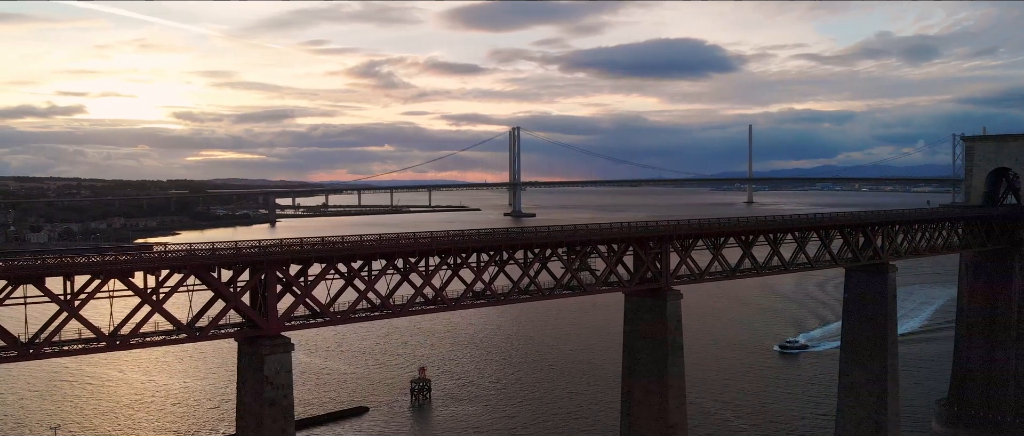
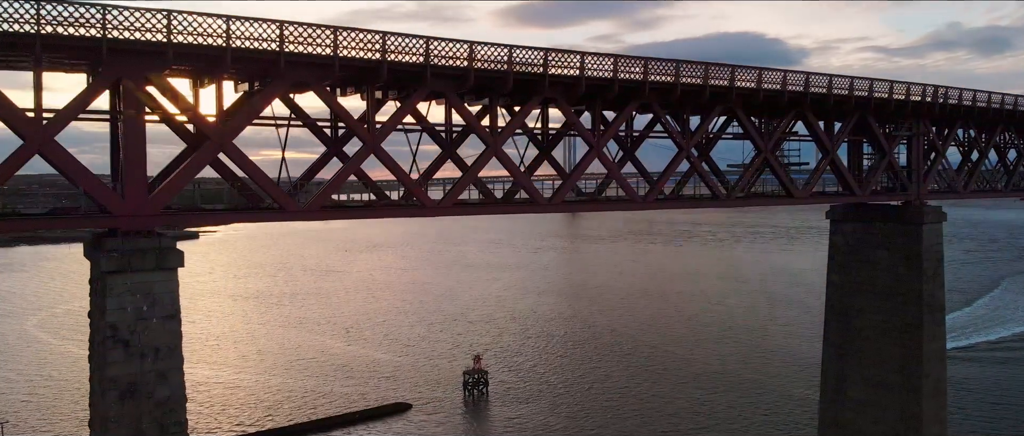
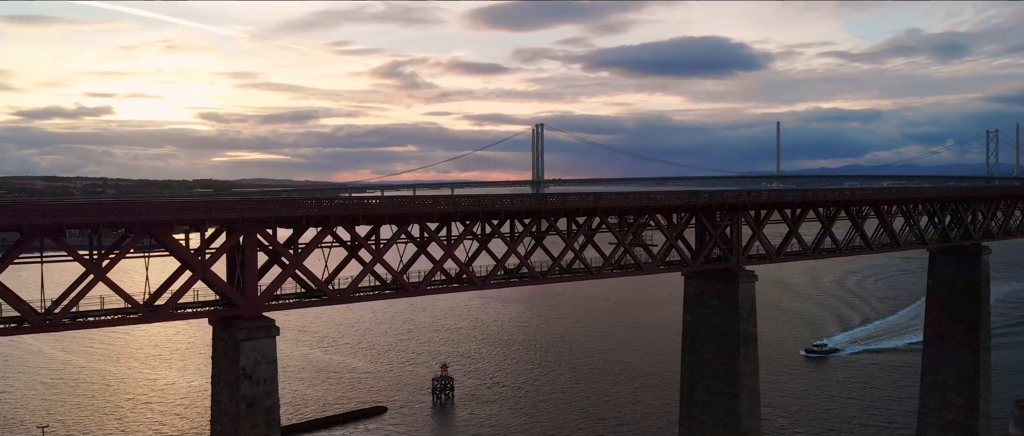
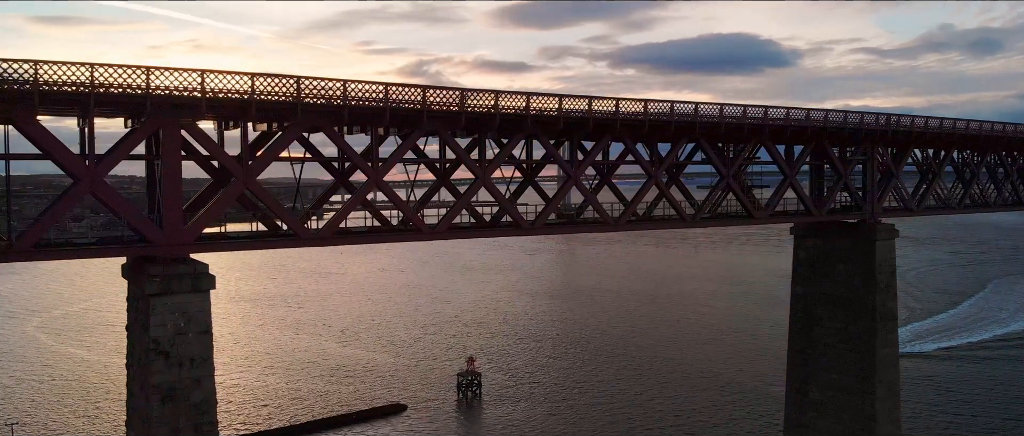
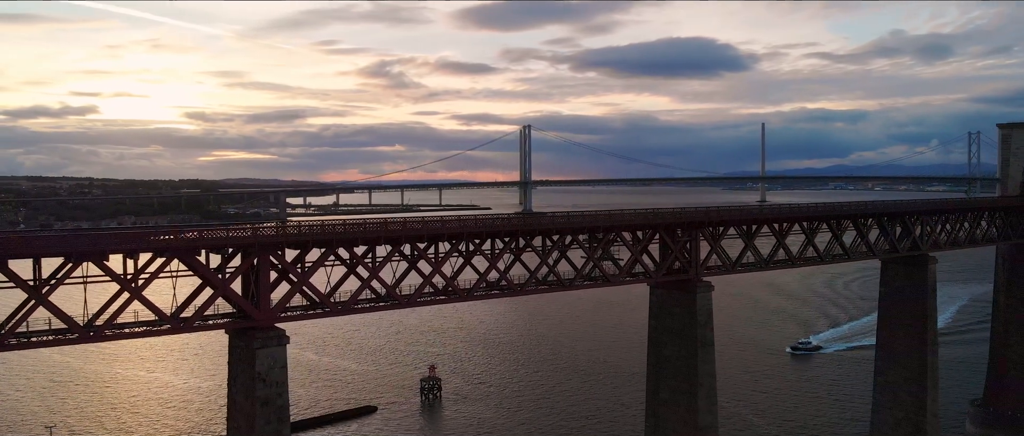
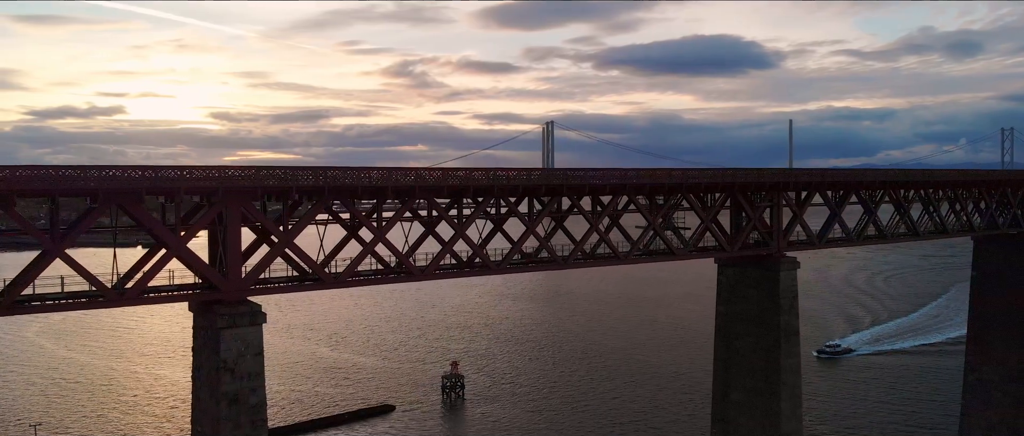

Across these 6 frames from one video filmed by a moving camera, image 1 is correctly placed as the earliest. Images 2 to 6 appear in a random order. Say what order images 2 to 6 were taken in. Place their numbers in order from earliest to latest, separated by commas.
5, 3, 6, 4, 2
